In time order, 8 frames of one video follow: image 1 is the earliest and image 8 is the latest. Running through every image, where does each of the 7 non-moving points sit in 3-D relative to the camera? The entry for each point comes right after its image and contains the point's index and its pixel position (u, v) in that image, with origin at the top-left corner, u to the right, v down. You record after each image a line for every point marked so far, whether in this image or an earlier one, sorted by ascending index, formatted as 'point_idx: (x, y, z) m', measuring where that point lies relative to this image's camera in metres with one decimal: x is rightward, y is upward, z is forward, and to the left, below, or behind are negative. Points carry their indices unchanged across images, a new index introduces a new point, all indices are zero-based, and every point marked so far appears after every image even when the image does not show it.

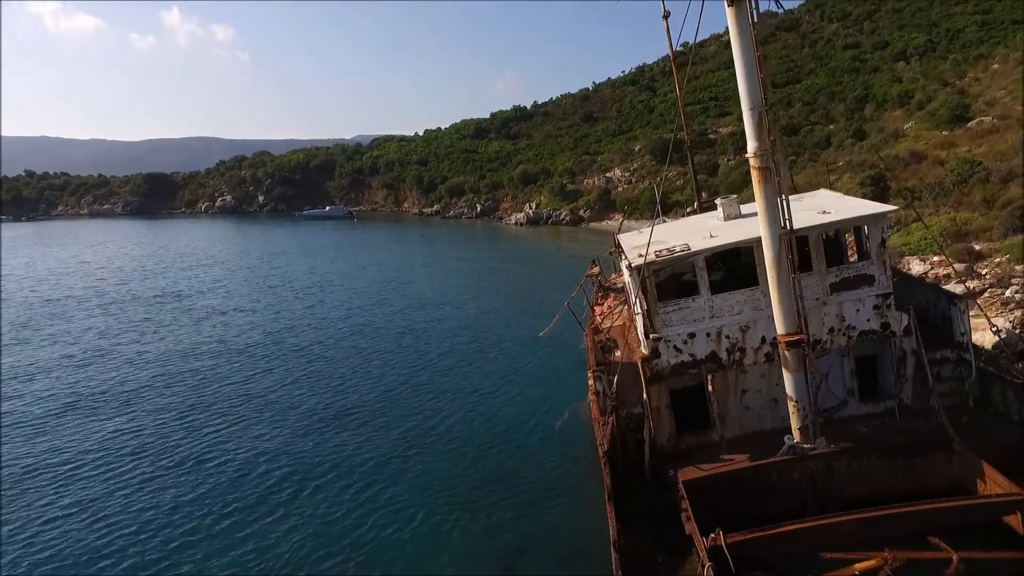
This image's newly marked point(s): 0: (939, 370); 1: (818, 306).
0: (+8.3, -1.6, +12.1) m
1: (+5.8, -0.3, +11.7) m
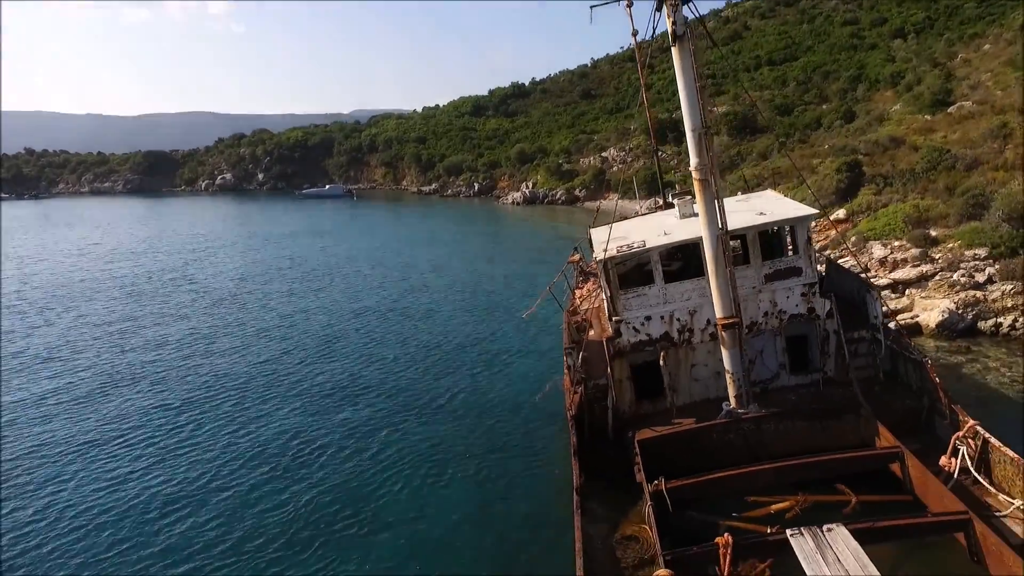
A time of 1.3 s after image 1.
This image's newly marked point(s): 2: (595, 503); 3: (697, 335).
0: (+7.9, -1.3, +14.3) m
1: (+5.4, -0.1, +13.9) m
2: (+1.7, -4.5, +12.8) m
3: (+4.3, -1.1, +14.4) m
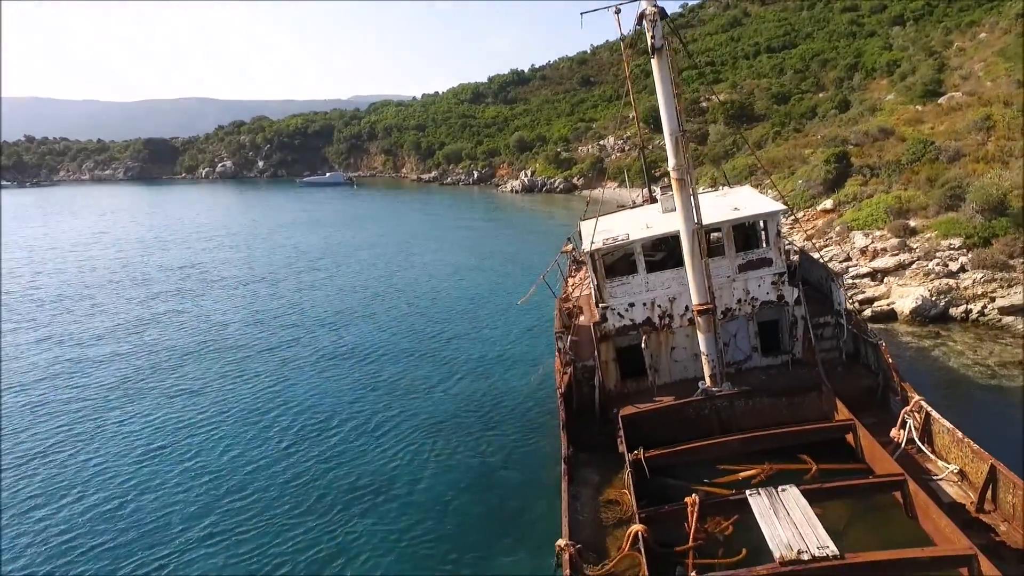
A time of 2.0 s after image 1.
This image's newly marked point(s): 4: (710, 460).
0: (+7.8, -1.1, +15.6) m
1: (+5.3, +0.1, +15.2) m
2: (+1.6, -4.2, +14.1) m
3: (+4.2, -0.8, +15.7) m
4: (+4.3, -3.8, +13.4) m
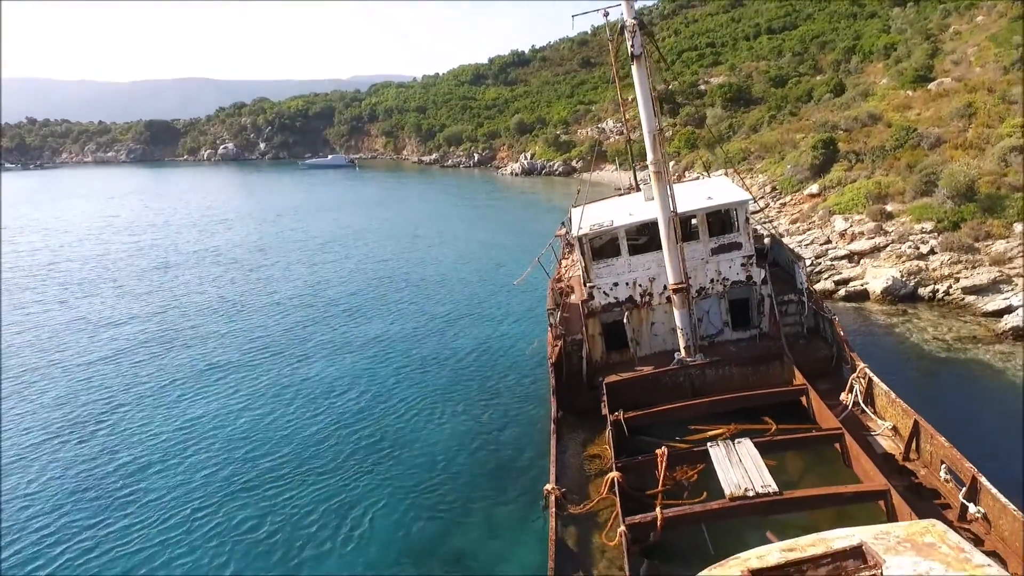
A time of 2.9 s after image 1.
0: (+7.7, -0.5, +17.4) m
1: (+5.2, +0.6, +16.9) m
2: (+1.5, -3.7, +16.0) m
3: (+4.1, -0.3, +17.5) m
4: (+4.2, -3.3, +15.3) m
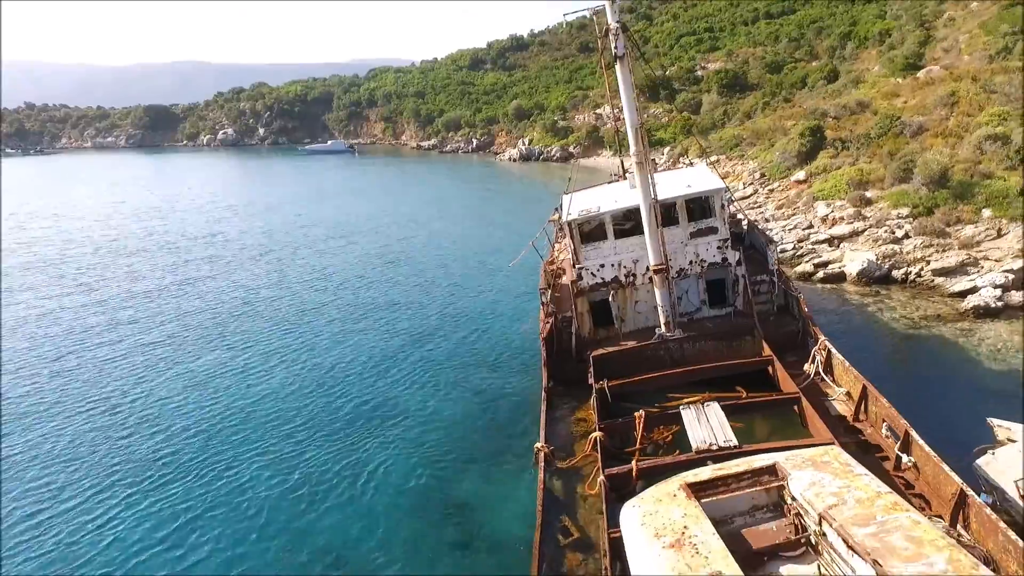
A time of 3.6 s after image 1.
0: (+7.5, 0.0, +19.0) m
1: (+5.0, +1.2, +18.4) m
2: (+1.3, -3.2, +17.6) m
3: (+3.9, +0.3, +19.0) m
4: (+4.0, -2.8, +16.9) m
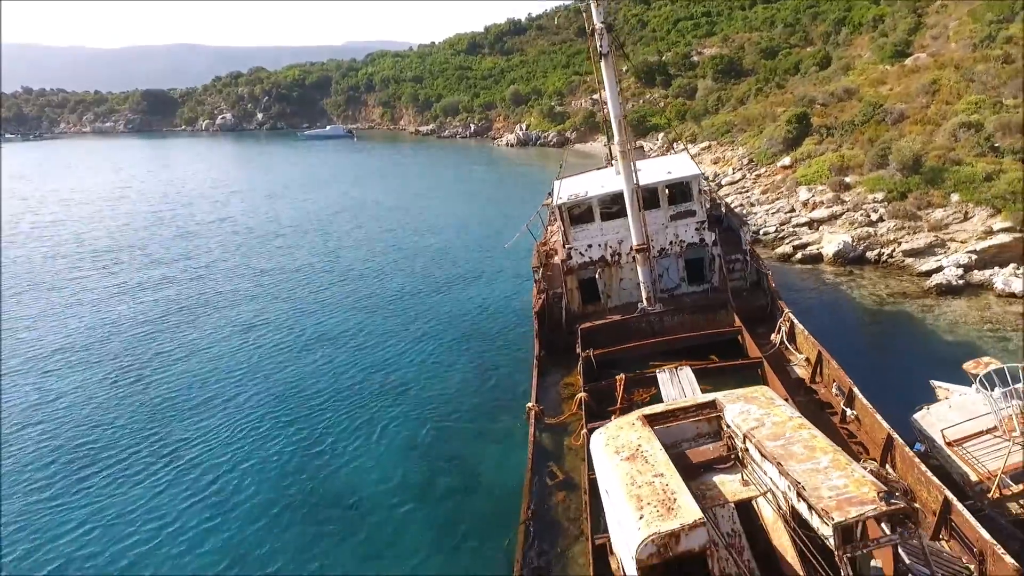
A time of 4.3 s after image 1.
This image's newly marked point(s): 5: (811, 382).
0: (+7.4, +0.8, +20.7) m
1: (+4.9, +1.9, +20.1) m
2: (+1.2, -2.5, +19.4) m
3: (+3.7, +1.0, +20.7) m
4: (+3.9, -2.1, +18.6) m
5: (+7.8, -2.5, +16.2) m
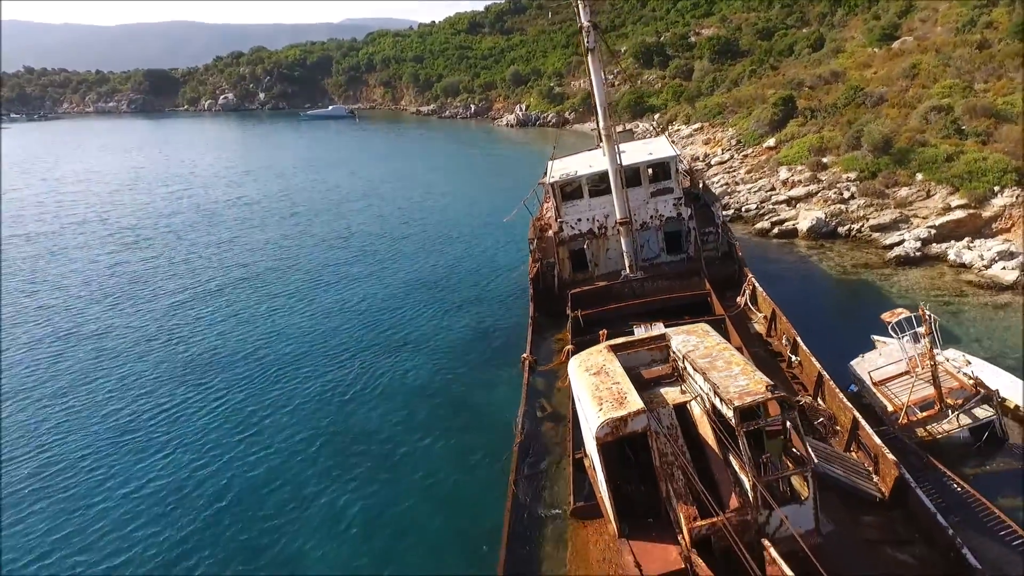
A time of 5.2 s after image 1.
0: (+7.3, +1.9, +23.2) m
1: (+4.8, +3.0, +22.6) m
2: (+1.1, -1.4, +22.0) m
3: (+3.7, +2.1, +23.2) m
4: (+3.8, -1.0, +21.3) m
5: (+7.7, -1.5, +18.8) m
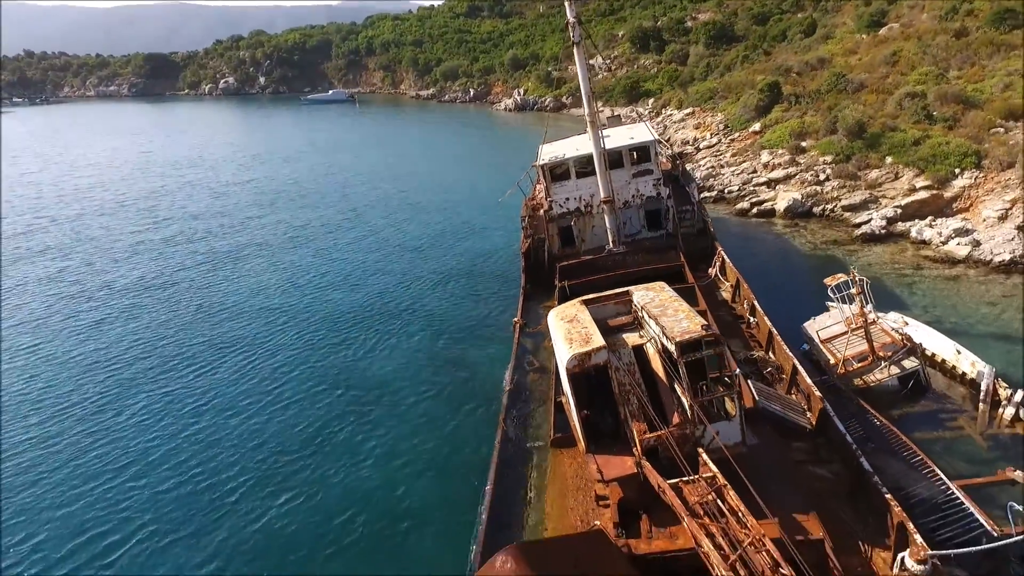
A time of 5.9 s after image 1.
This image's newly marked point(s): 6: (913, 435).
0: (+7.0, +3.0, +25.3) m
1: (+4.5, +4.1, +24.7) m
2: (+0.8, -0.3, +24.3) m
3: (+3.4, +3.2, +25.4) m
4: (+3.5, 0.0, +23.5) m
5: (+7.4, -0.5, +21.1) m
6: (+10.1, -3.7, +15.7) m
